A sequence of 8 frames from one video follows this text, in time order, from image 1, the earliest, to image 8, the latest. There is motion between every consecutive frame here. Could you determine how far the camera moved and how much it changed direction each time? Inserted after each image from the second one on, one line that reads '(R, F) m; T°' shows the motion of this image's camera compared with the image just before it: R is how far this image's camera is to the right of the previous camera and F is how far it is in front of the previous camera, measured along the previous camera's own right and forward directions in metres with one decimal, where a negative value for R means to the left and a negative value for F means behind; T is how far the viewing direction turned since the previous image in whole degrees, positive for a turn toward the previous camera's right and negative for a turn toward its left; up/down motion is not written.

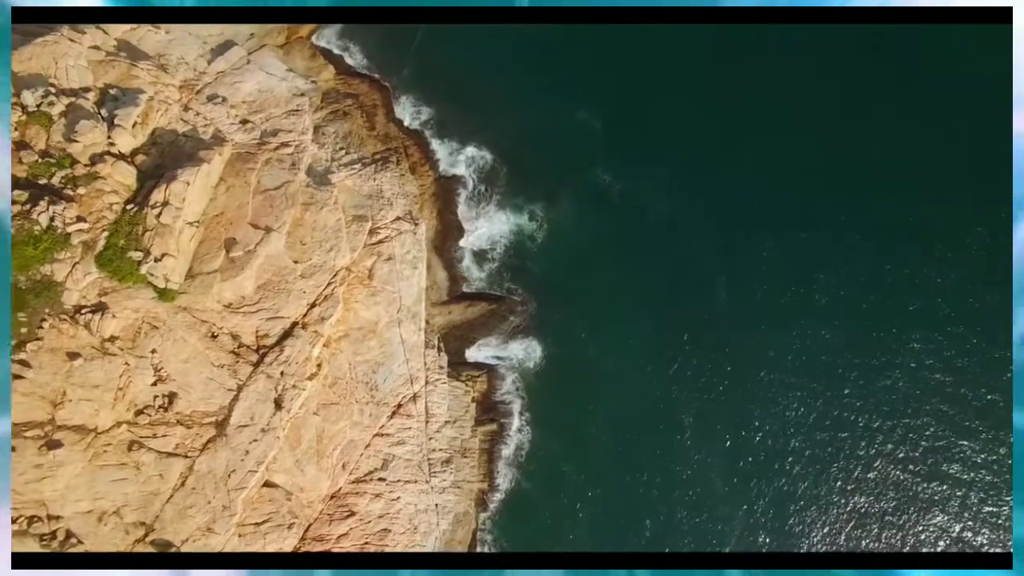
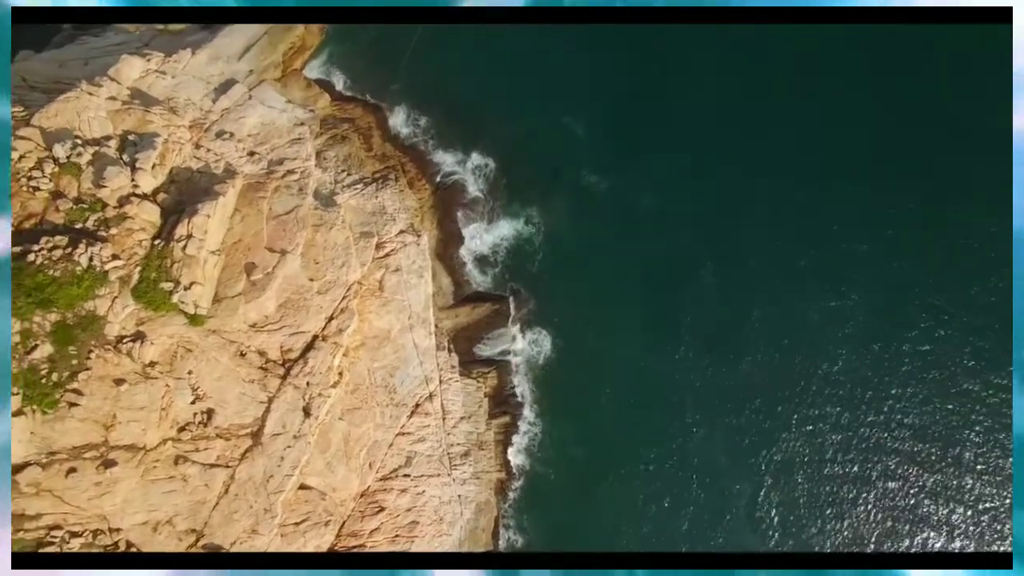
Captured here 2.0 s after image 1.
(0.0, -2.1) m; 0°
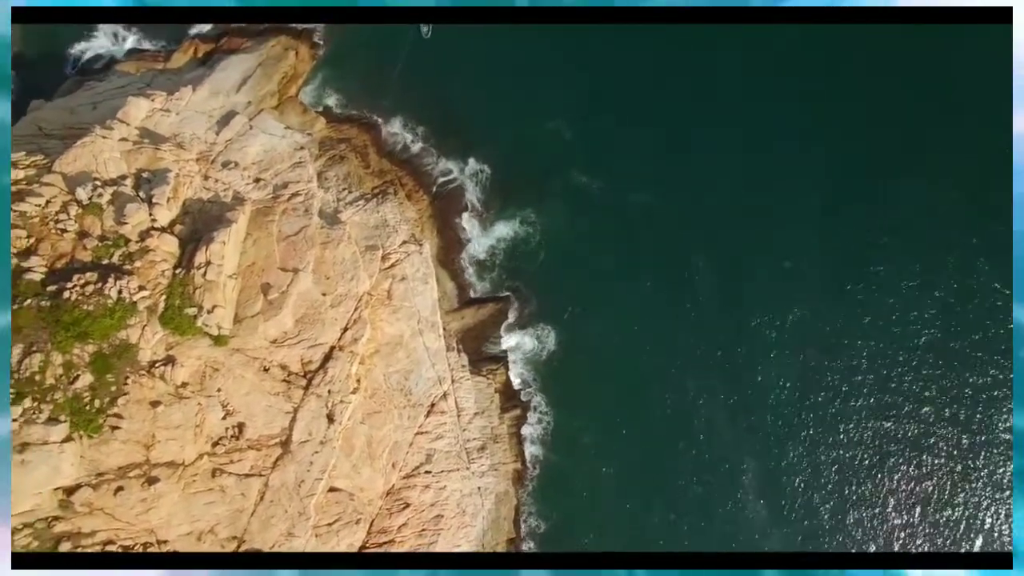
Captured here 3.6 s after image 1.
(-0.1, -1.7) m; 0°
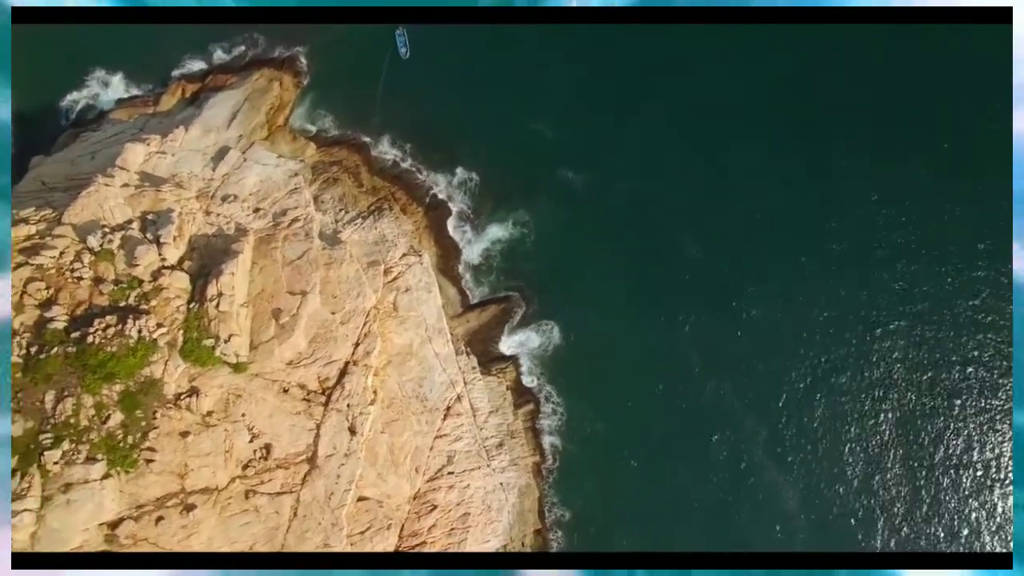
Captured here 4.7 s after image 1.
(0.0, -1.1) m; 0°
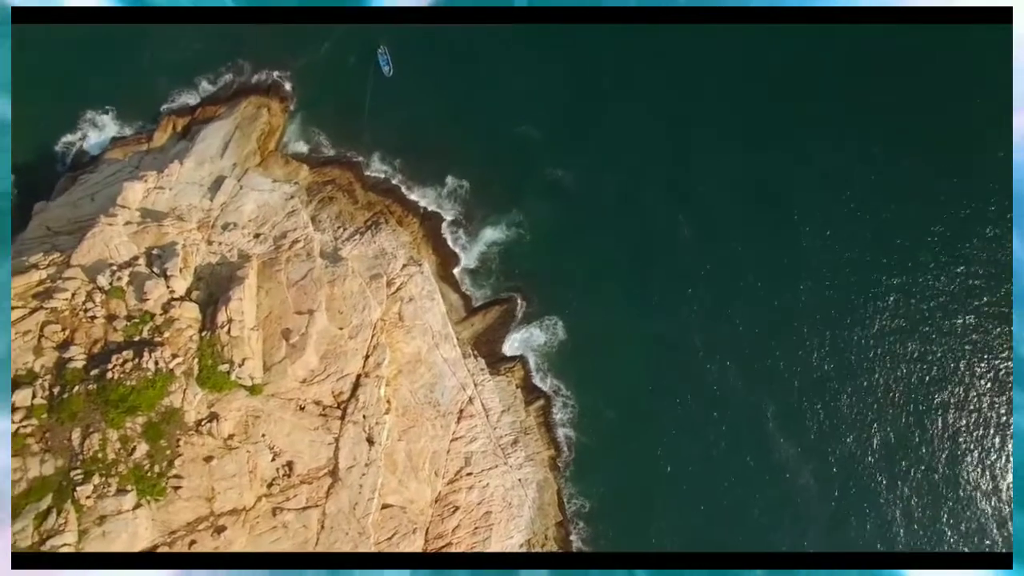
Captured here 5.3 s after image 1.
(0.0, -0.8) m; 0°
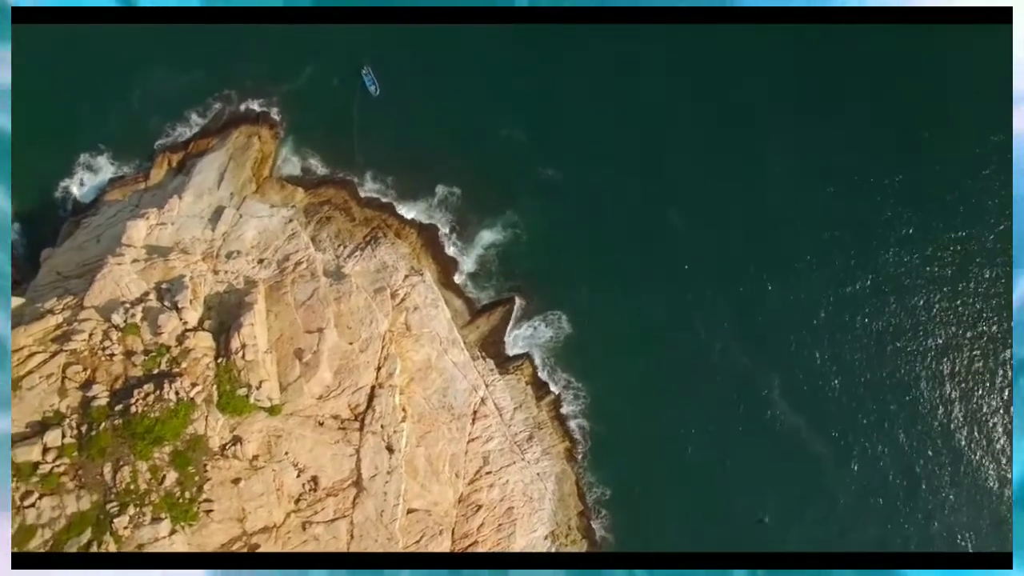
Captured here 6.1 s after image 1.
(0.0, -0.9) m; 0°
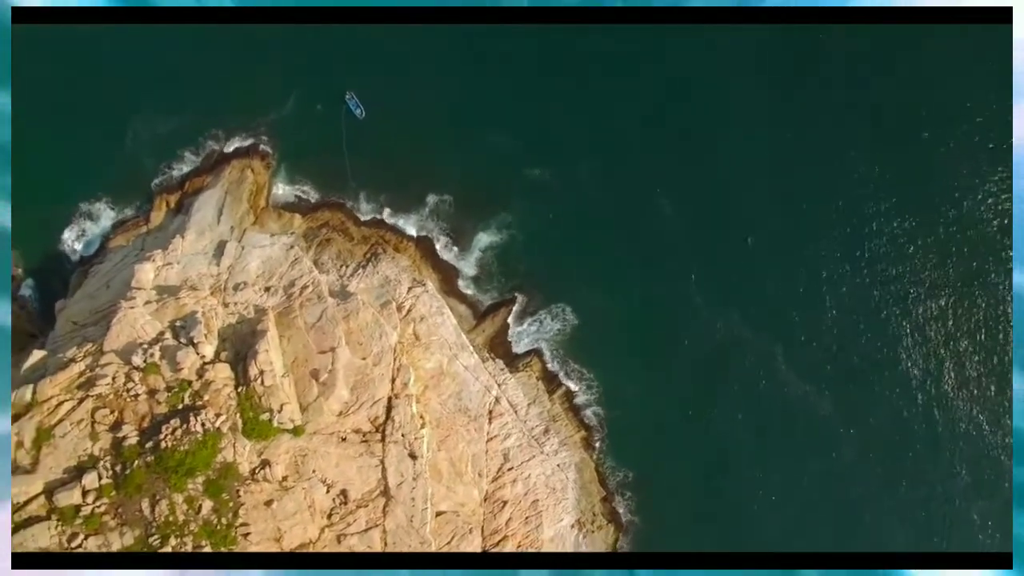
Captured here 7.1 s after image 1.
(0.0, -1.0) m; 0°
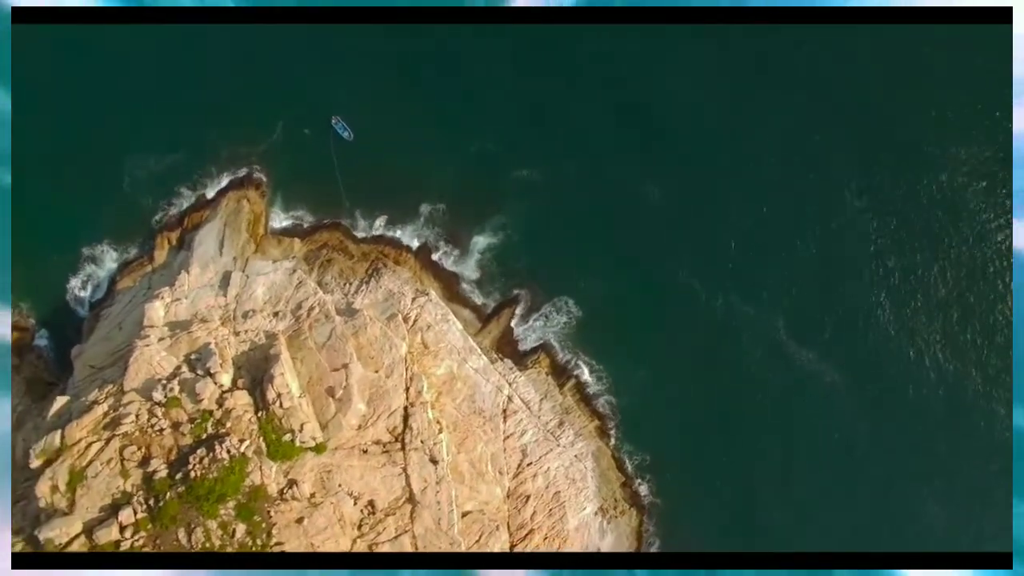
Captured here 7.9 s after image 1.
(0.0, -0.9) m; 0°
